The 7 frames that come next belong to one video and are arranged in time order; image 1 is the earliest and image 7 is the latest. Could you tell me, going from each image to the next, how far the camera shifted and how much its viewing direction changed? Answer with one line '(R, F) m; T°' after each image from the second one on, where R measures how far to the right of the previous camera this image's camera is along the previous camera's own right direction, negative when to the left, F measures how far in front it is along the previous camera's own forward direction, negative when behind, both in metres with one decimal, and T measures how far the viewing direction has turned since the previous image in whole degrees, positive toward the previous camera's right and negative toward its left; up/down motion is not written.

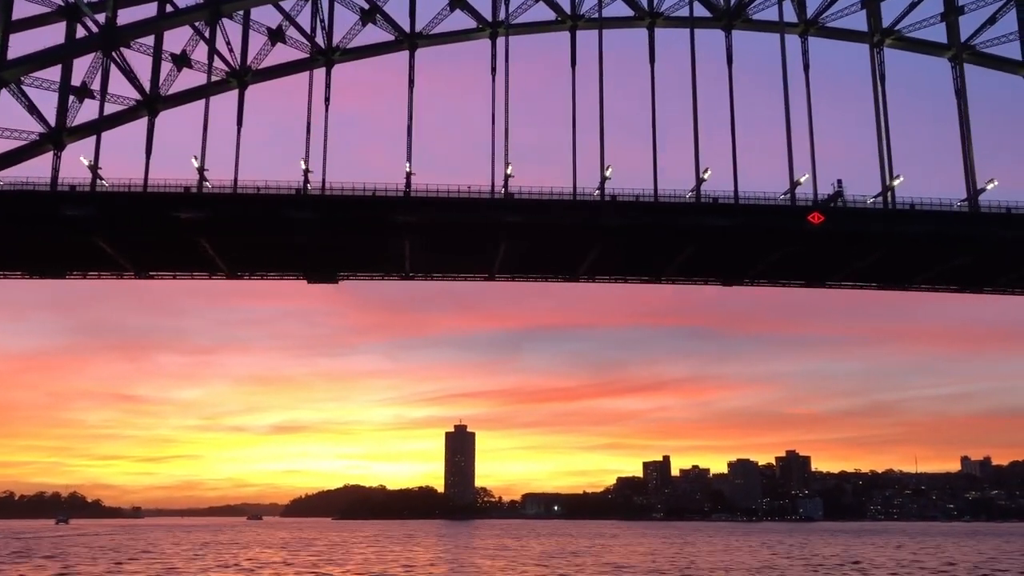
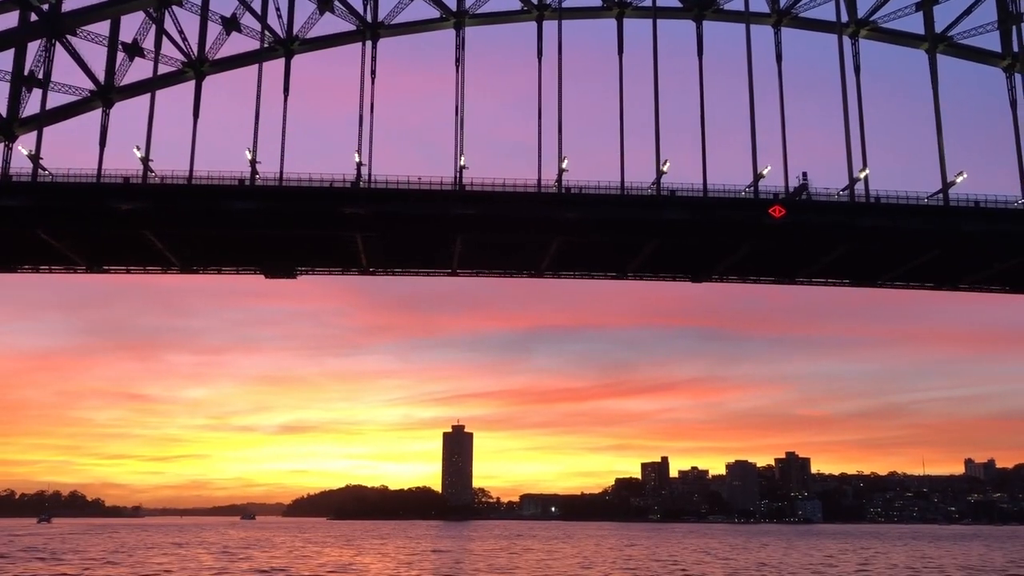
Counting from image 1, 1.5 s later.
(+2.4, +1.2) m; -1°
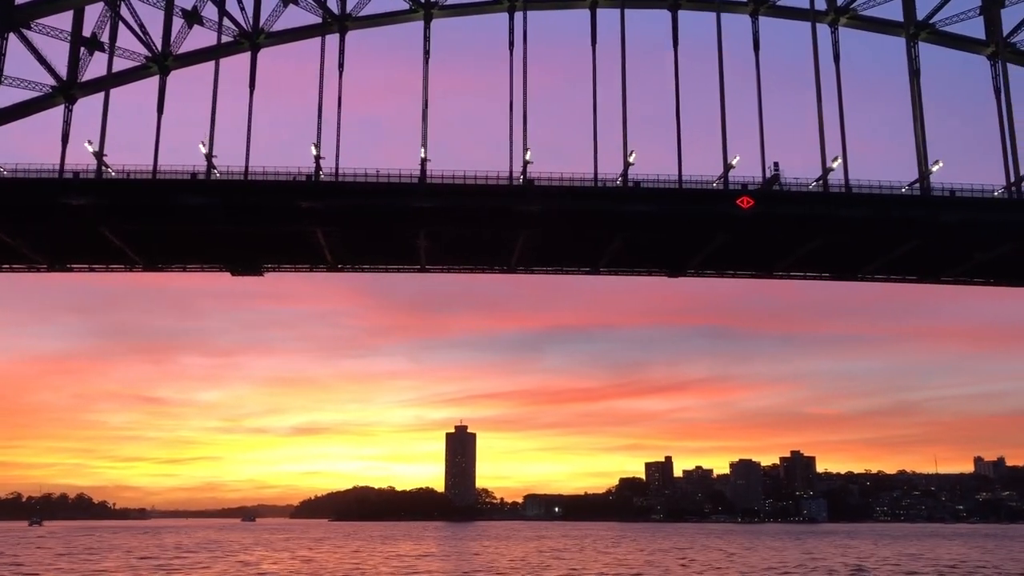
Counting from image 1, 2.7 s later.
(+2.0, +1.0) m; -1°
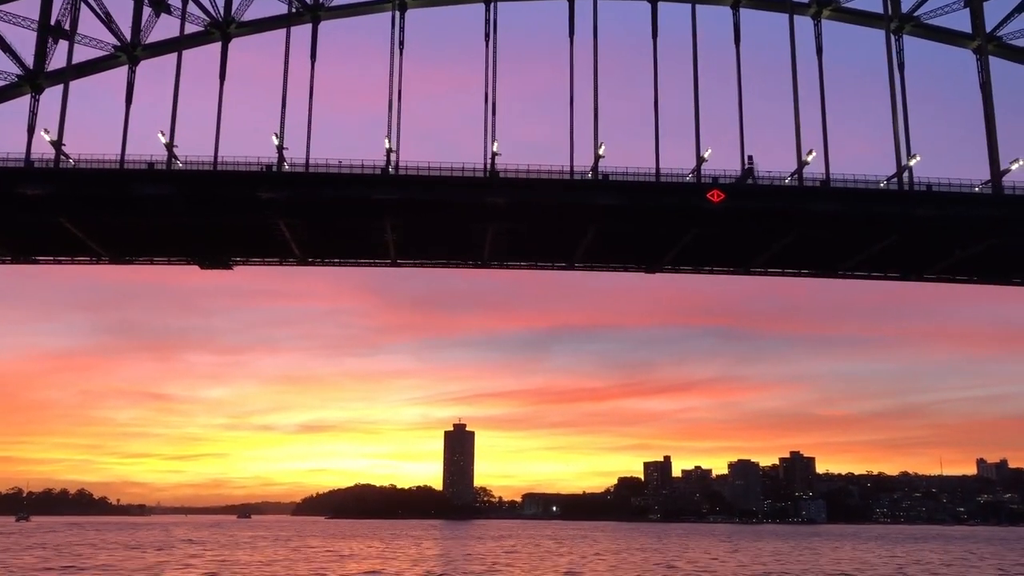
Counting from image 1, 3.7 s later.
(+1.7, +0.8) m; 0°
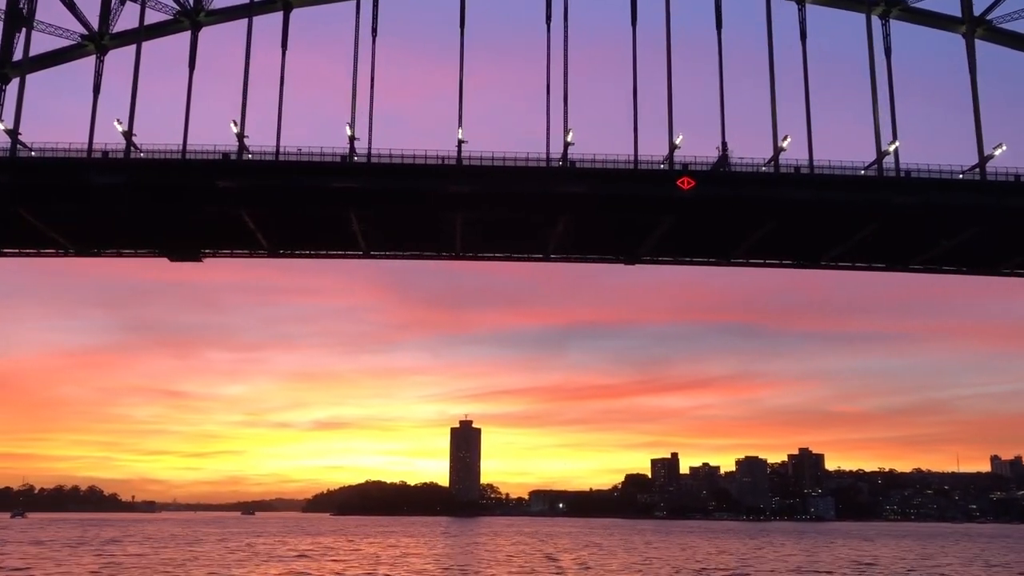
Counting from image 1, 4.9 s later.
(+2.0, +1.0) m; -1°
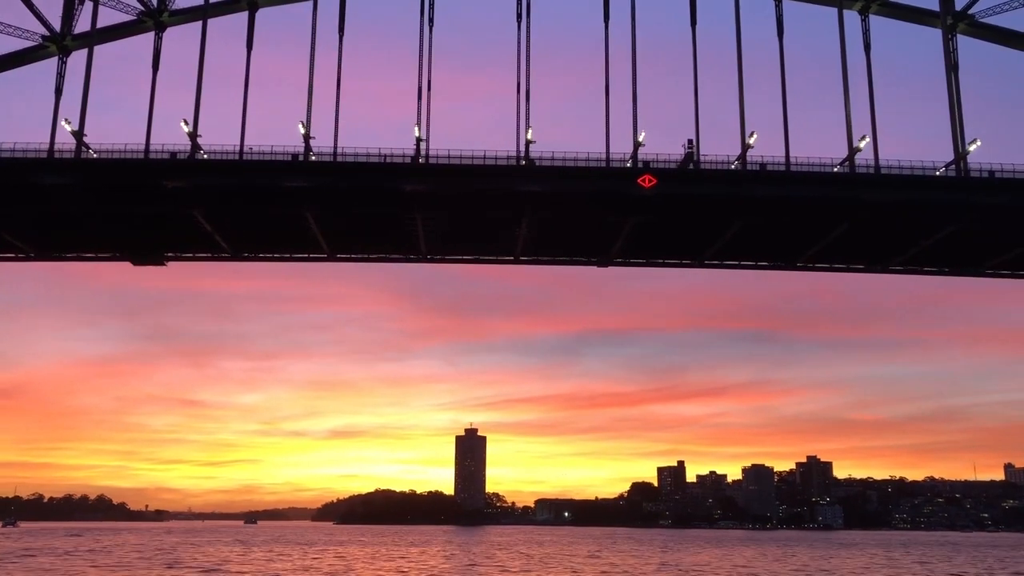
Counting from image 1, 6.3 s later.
(+2.2, +1.1) m; -1°
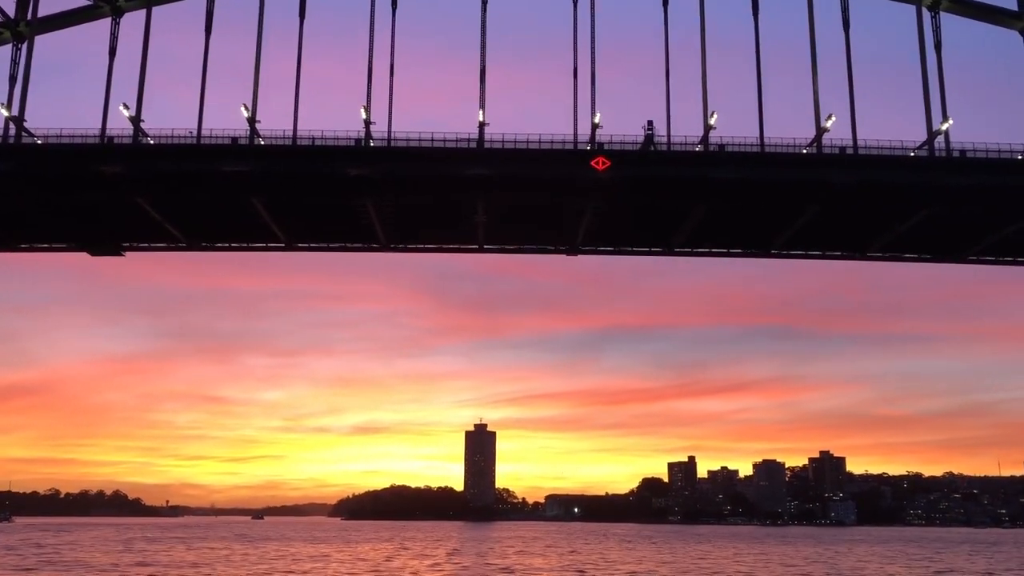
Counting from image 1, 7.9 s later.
(+2.6, +1.4) m; -1°
